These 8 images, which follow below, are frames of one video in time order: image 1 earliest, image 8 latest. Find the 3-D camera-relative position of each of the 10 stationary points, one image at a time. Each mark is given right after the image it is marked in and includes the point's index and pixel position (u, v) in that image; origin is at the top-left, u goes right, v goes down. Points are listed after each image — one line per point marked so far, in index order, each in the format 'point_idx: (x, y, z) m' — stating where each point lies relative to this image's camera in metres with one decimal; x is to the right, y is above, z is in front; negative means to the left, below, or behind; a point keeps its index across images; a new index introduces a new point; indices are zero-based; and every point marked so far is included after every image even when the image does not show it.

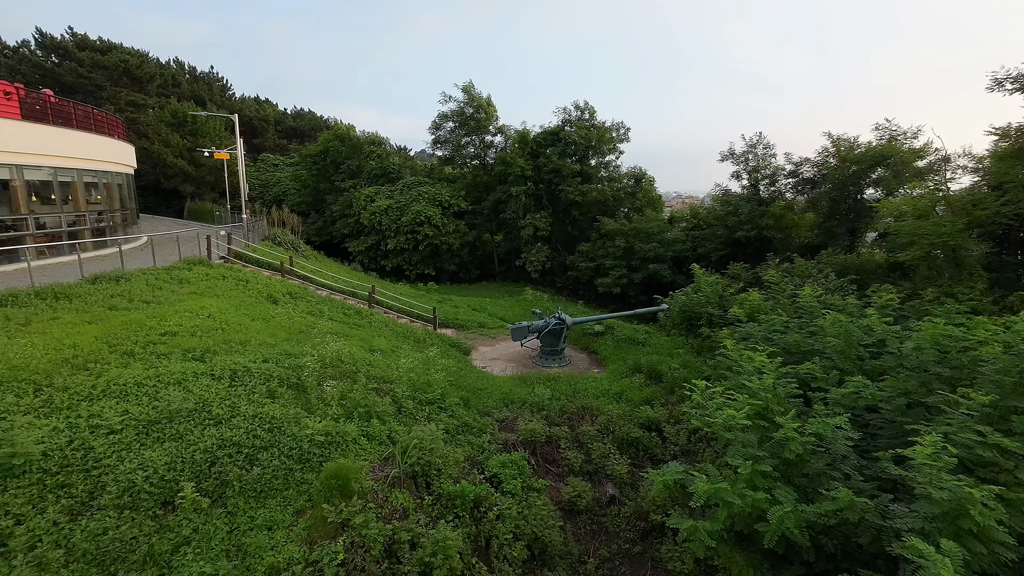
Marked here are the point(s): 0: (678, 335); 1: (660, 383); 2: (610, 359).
0: (+5.2, -1.5, +15.2) m
1: (+3.6, -2.4, +11.8) m
2: (+2.8, -2.1, +14.1) m
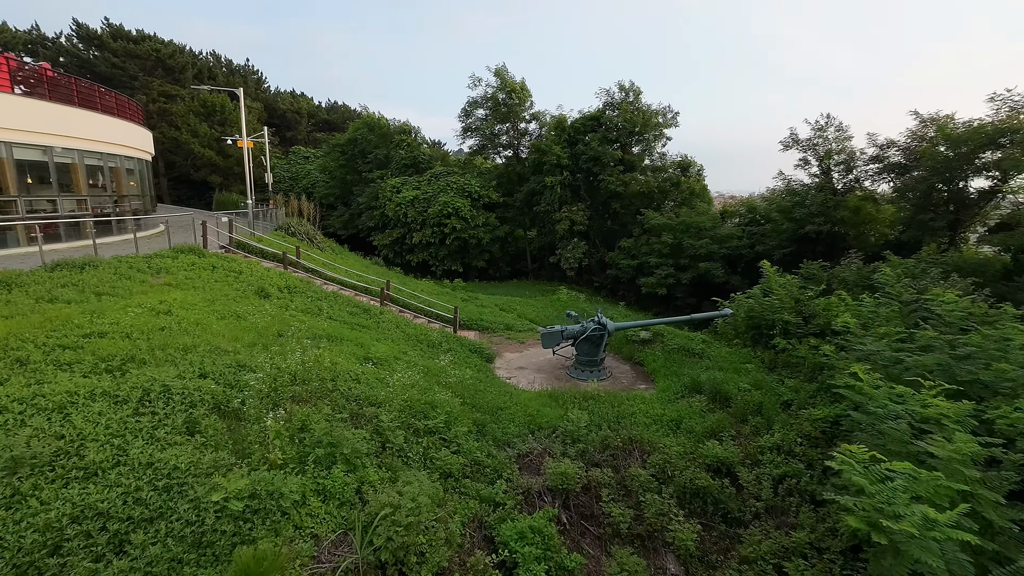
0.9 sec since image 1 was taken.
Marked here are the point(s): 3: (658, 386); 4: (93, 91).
0: (+6.1, -1.5, +12.7) m
1: (+4.2, -2.4, +9.4) m
2: (+3.6, -2.1, +11.7) m
3: (+3.3, -2.2, +10.9) m
4: (-14.4, +6.8, +16.6) m
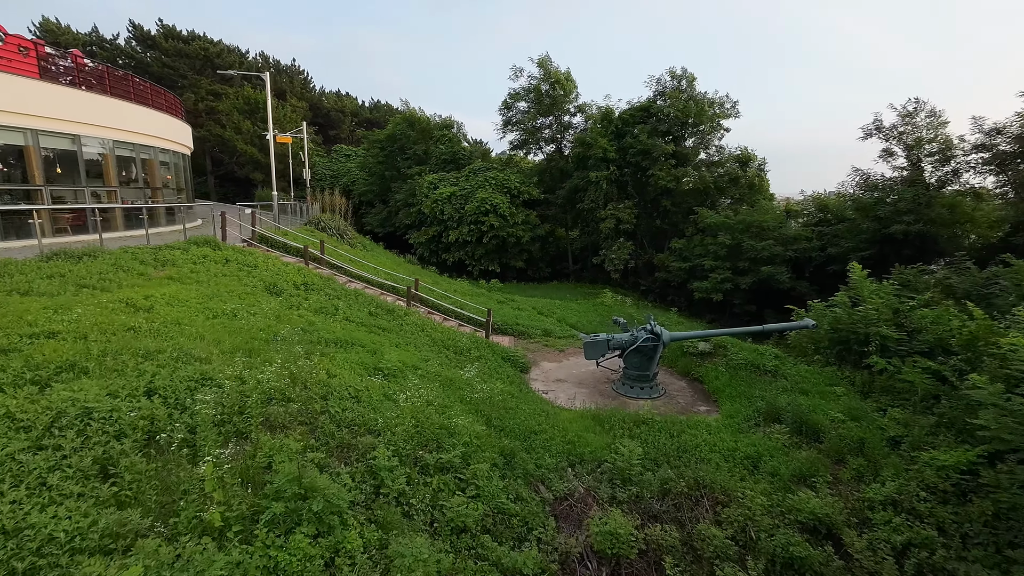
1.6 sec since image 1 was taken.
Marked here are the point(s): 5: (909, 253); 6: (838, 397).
0: (+6.9, -1.7, +10.6) m
1: (+4.8, -2.5, +7.5) m
2: (+4.3, -2.2, +9.9) m
3: (+4.0, -2.3, +9.2) m
4: (-13.0, +7.0, +16.3) m
5: (+14.5, +1.3, +17.7) m
6: (+6.0, -2.0, +8.9) m
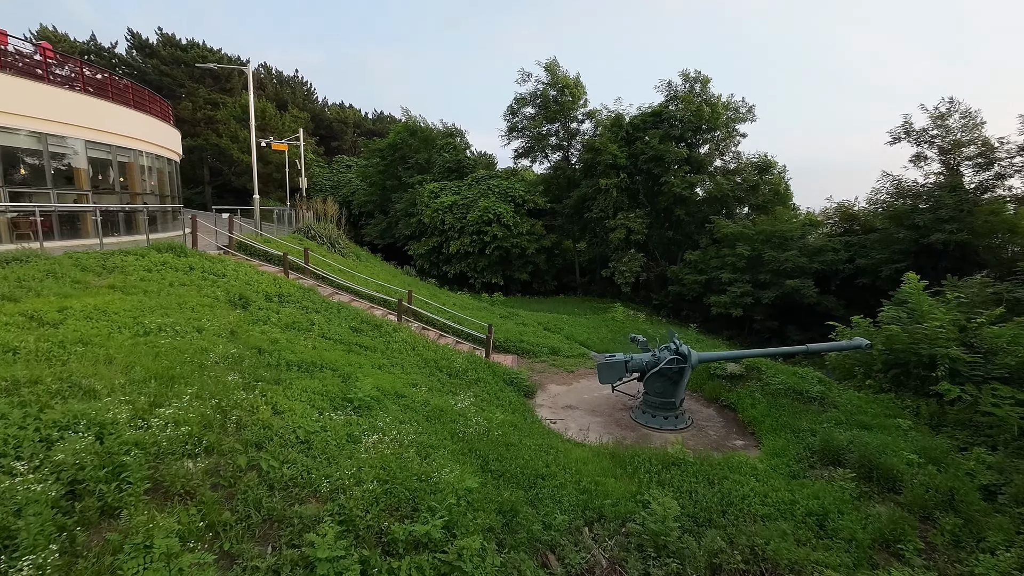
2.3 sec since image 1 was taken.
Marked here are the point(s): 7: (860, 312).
0: (+7.0, -1.9, +9.2) m
1: (+4.8, -2.6, +6.0) m
2: (+4.4, -2.4, +8.4) m
3: (+4.1, -2.5, +7.7) m
4: (-12.9, +6.6, +15.3) m
5: (+14.7, +0.8, +16.3) m
6: (+6.1, -2.2, +7.4) m
7: (+13.7, -1.0, +19.0) m
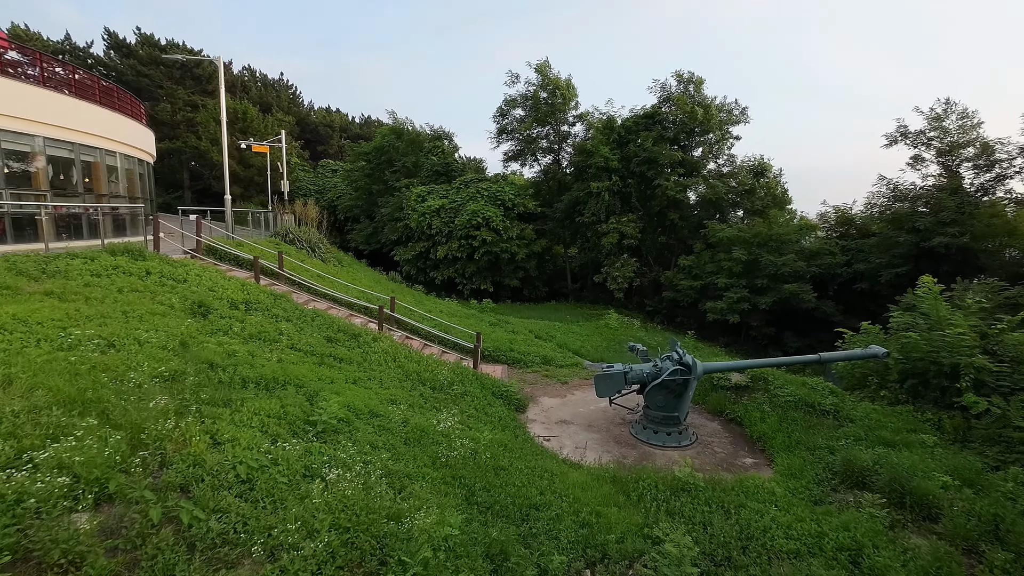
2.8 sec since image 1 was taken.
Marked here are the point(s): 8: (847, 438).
0: (+6.8, -2.0, +8.5) m
1: (+4.7, -2.7, +5.4) m
2: (+4.2, -2.5, +7.7) m
3: (+3.9, -2.6, +7.0) m
4: (-13.2, +6.4, +14.4) m
5: (+14.3, +0.6, +15.8) m
6: (+5.9, -2.3, +6.8) m
7: (+13.3, -1.2, +18.5) m
8: (+5.1, -2.3, +7.4) m
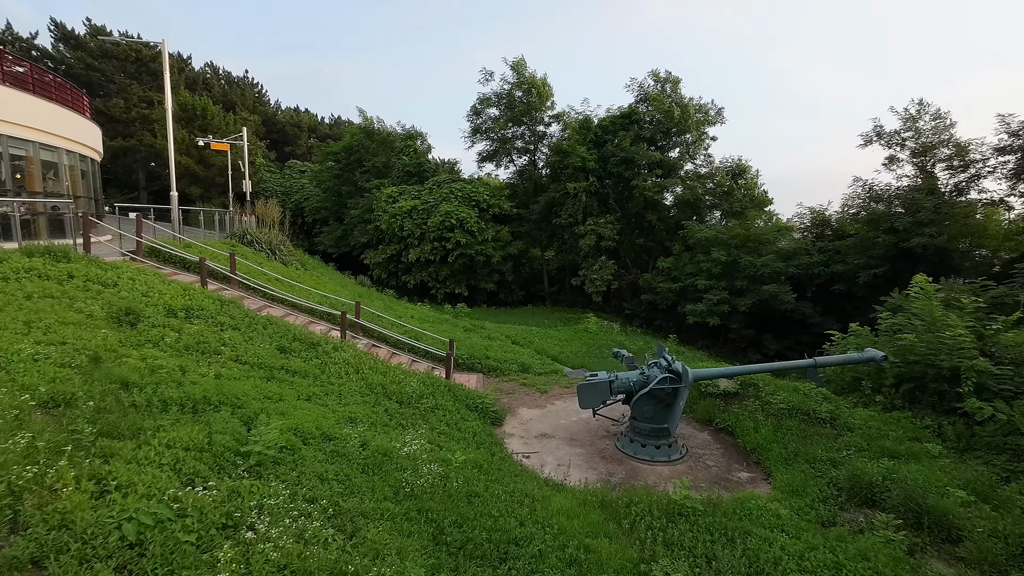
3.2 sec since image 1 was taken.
0: (+6.4, -2.0, +8.1) m
1: (+4.4, -2.6, +4.8) m
2: (+3.9, -2.5, +7.2) m
3: (+3.6, -2.6, +6.4) m
4: (-13.9, +6.2, +13.0) m
5: (+13.5, +0.6, +15.8) m
6: (+5.6, -2.3, +6.3) m
7: (+12.4, -1.2, +18.4) m
8: (+4.8, -2.3, +6.8) m
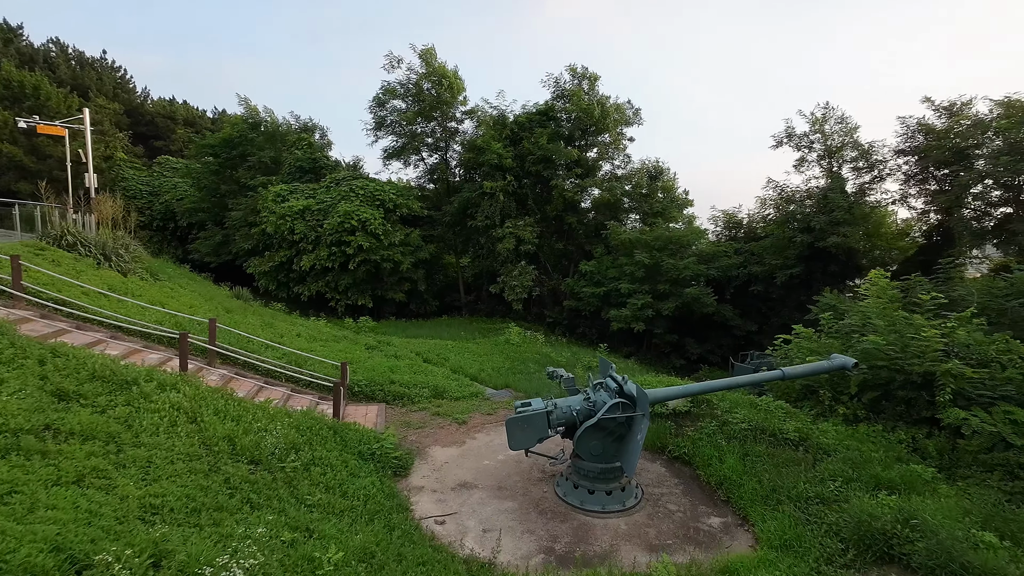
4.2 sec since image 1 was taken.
0: (+5.1, -2.0, +7.2) m
1: (+3.8, -2.6, +3.6) m
2: (+2.8, -2.5, +5.8) m
3: (+2.7, -2.6, +5.0) m
4: (-15.9, +5.7, +8.7) m
5: (+10.8, +0.6, +16.0) m
6: (+4.7, -2.2, +5.3) m
7: (+9.3, -1.3, +18.4) m
8: (+3.8, -2.2, +5.6) m
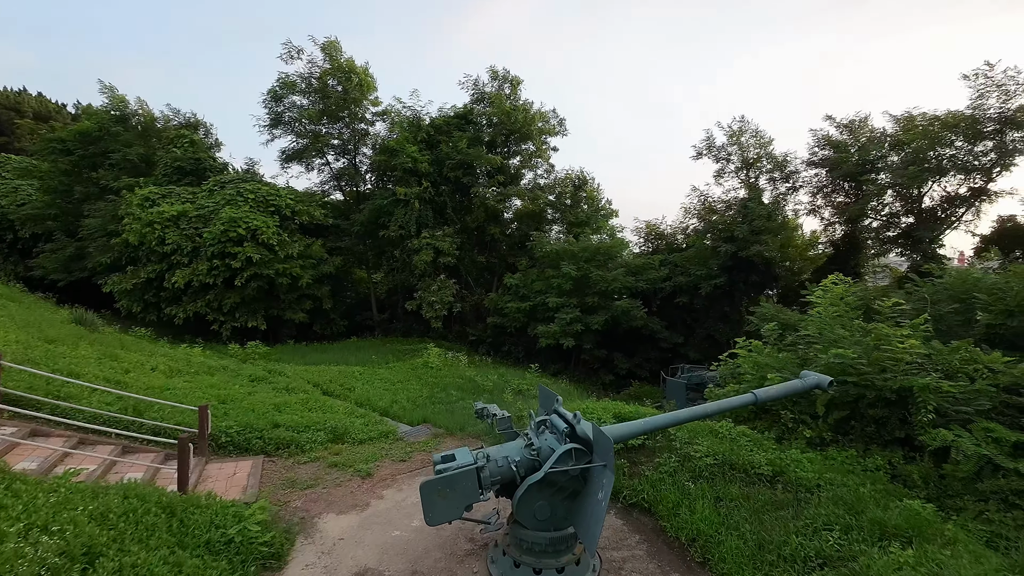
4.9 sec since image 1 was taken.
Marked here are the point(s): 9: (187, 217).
0: (+4.1, -2.0, +6.4) m
1: (+3.4, -2.5, +2.6) m
2: (+2.1, -2.5, +4.6) m
3: (+2.1, -2.6, +3.8) m
4: (-17.0, +5.3, +4.6) m
5: (+8.2, +0.3, +16.1) m
6: (+4.0, -2.2, +4.4) m
7: (+6.4, -1.7, +18.1) m
8: (+3.0, -2.3, +4.6) m
9: (-10.9, +2.4, +16.2) m
